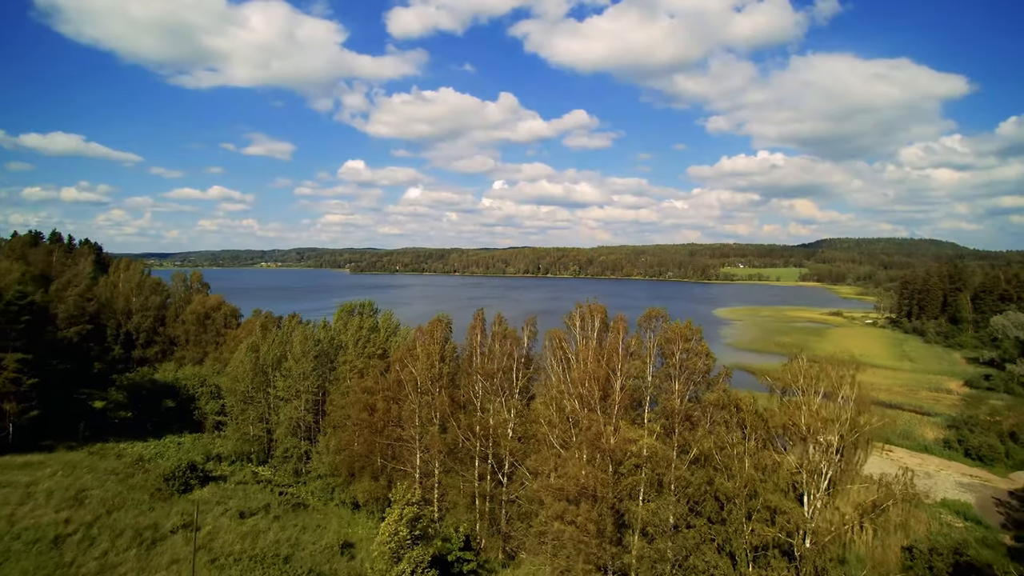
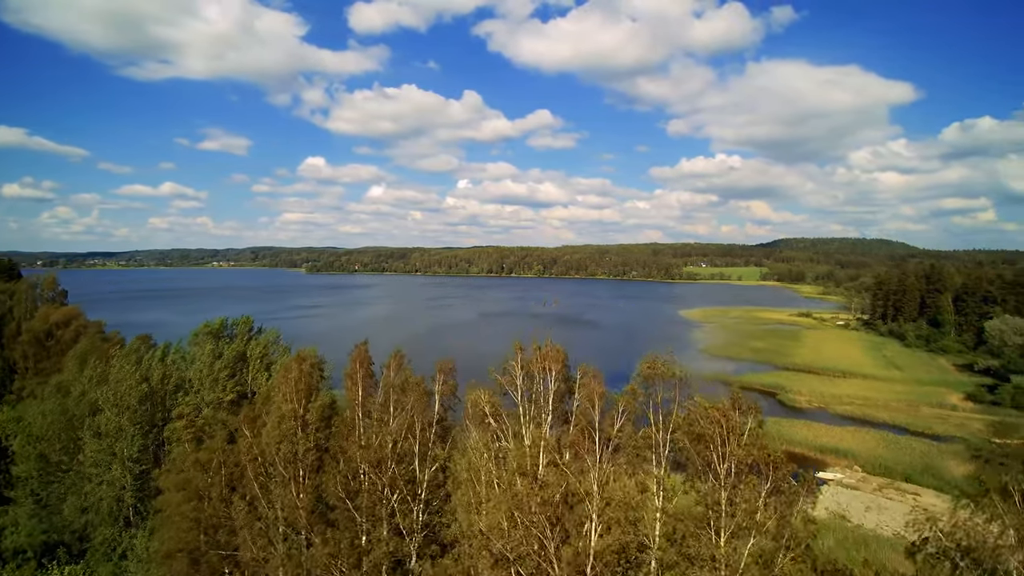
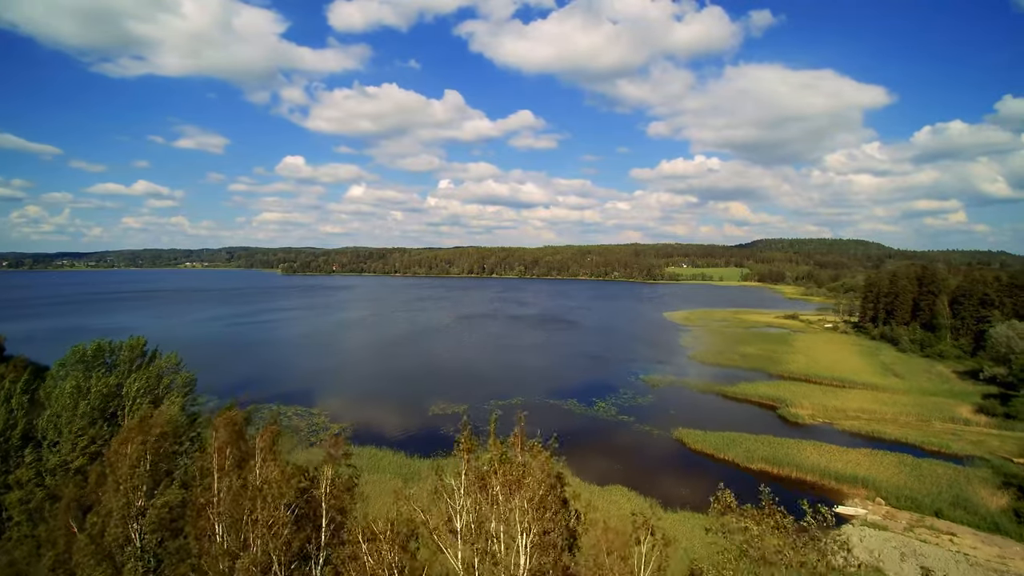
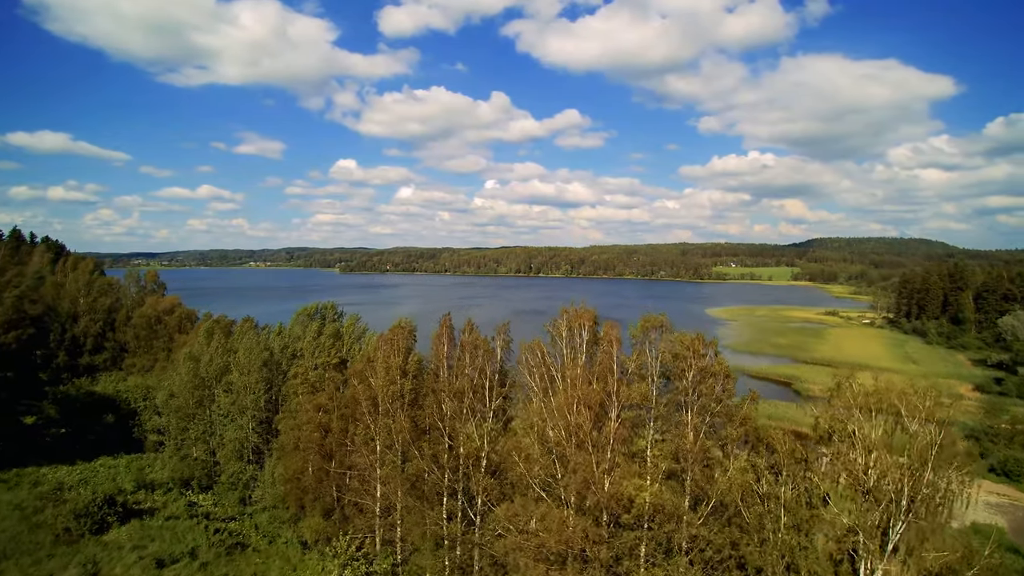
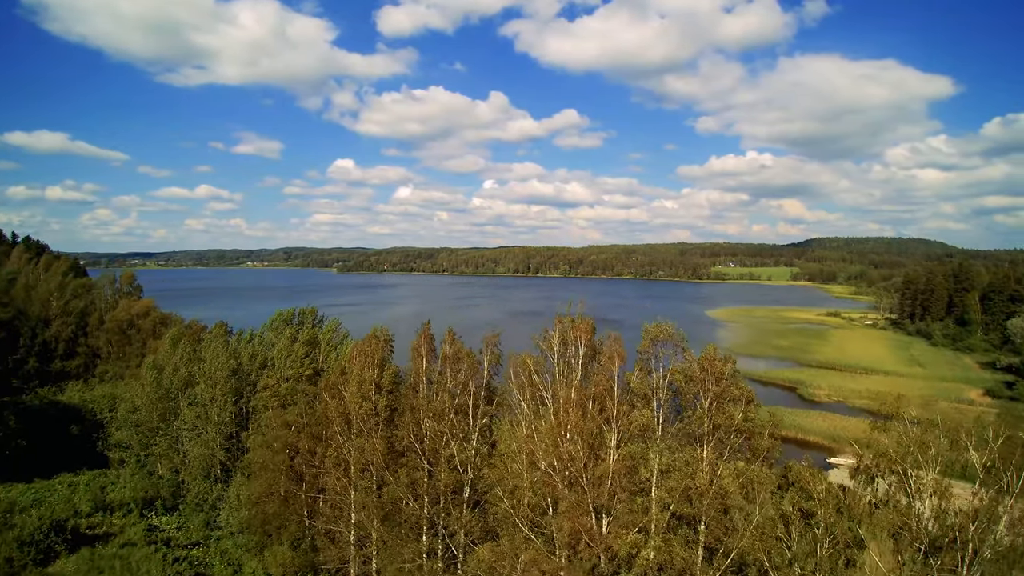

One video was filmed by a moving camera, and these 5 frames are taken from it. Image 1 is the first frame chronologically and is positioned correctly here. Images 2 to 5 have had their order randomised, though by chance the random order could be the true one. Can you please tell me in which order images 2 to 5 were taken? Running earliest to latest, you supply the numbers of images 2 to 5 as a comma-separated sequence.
4, 5, 2, 3
